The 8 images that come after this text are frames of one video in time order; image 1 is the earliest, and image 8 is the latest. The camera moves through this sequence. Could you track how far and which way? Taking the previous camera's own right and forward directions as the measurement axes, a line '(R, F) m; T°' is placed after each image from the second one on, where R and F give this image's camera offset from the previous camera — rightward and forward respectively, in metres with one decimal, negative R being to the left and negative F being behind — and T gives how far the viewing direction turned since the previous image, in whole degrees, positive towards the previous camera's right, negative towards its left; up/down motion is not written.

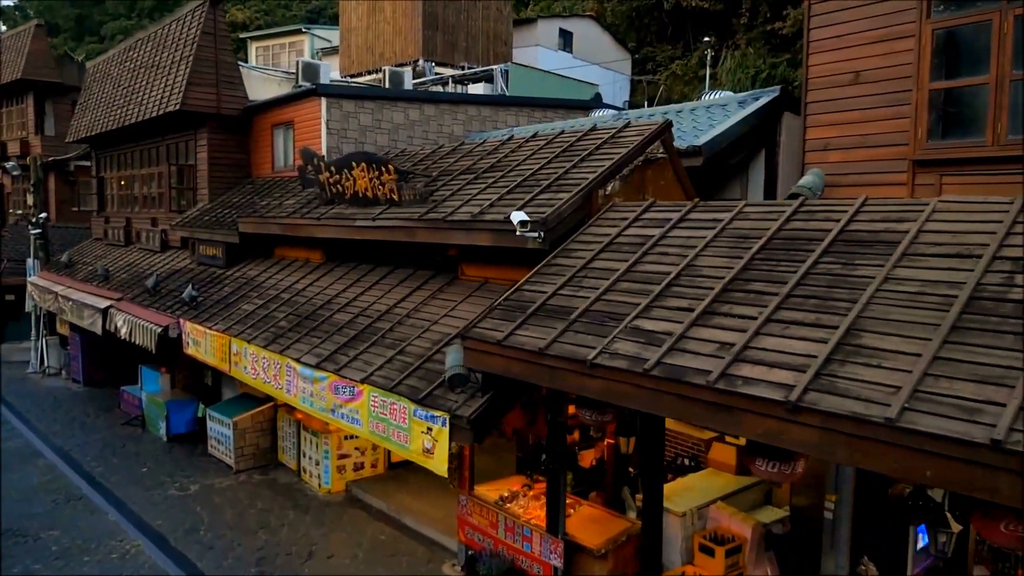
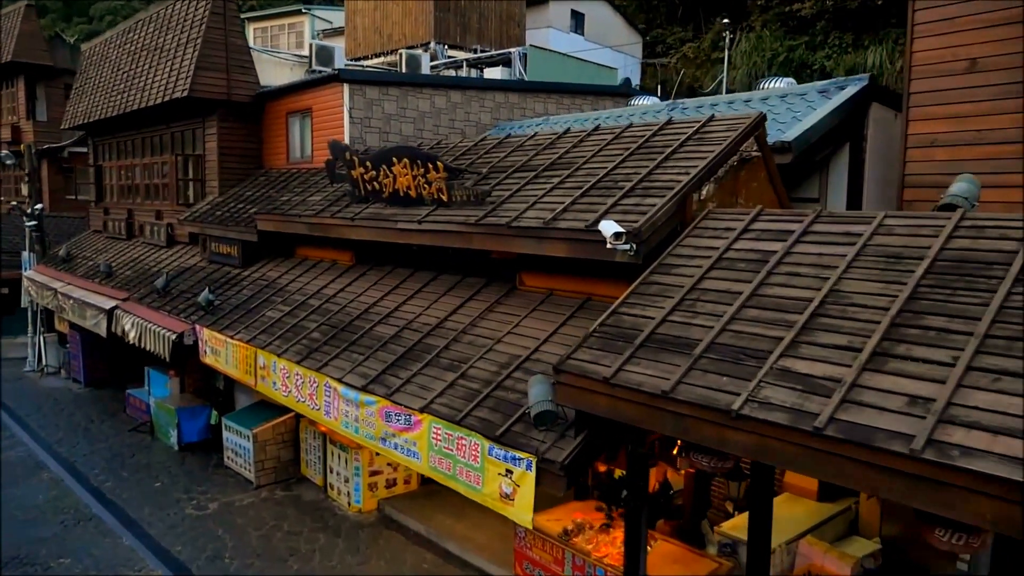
(-0.8, +0.9) m; +1°
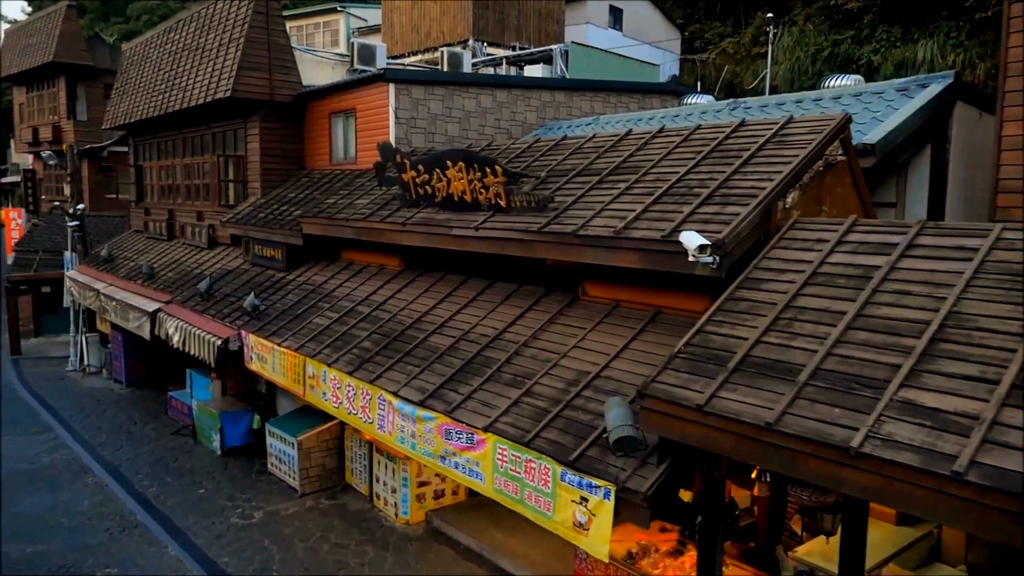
(-0.4, +0.4) m; -2°
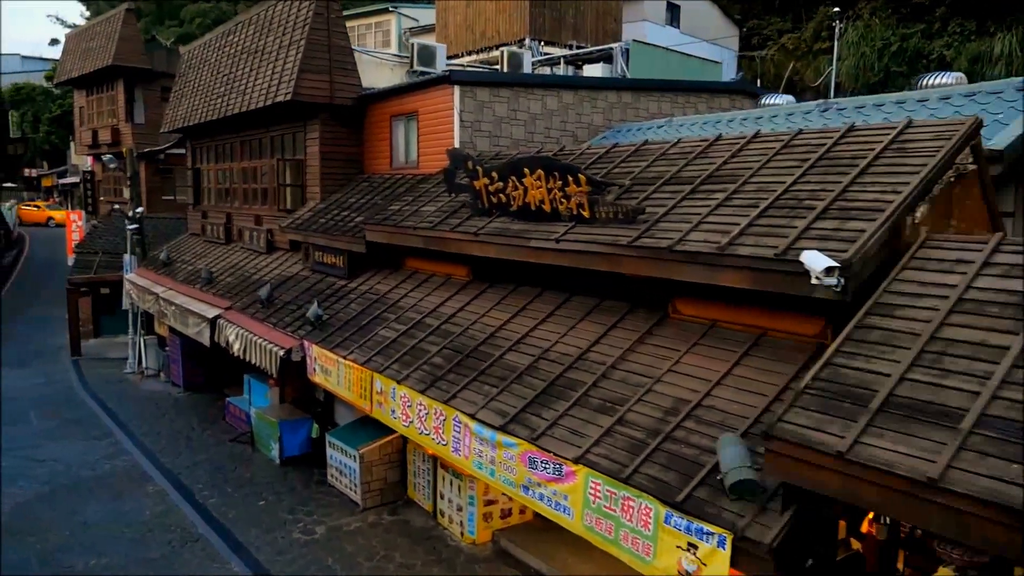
(-0.4, +0.5) m; -3°
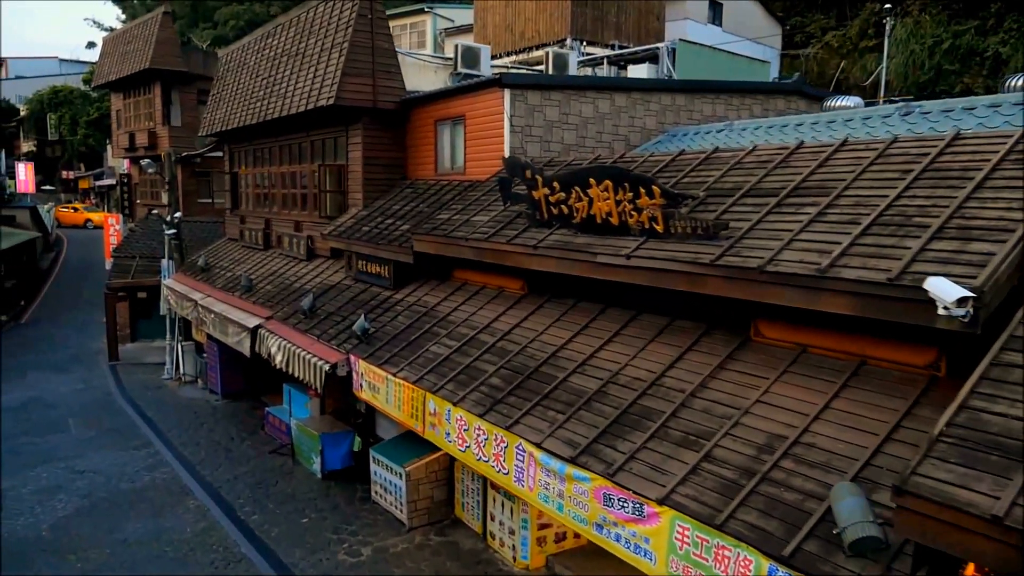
(-0.4, +0.5) m; -2°
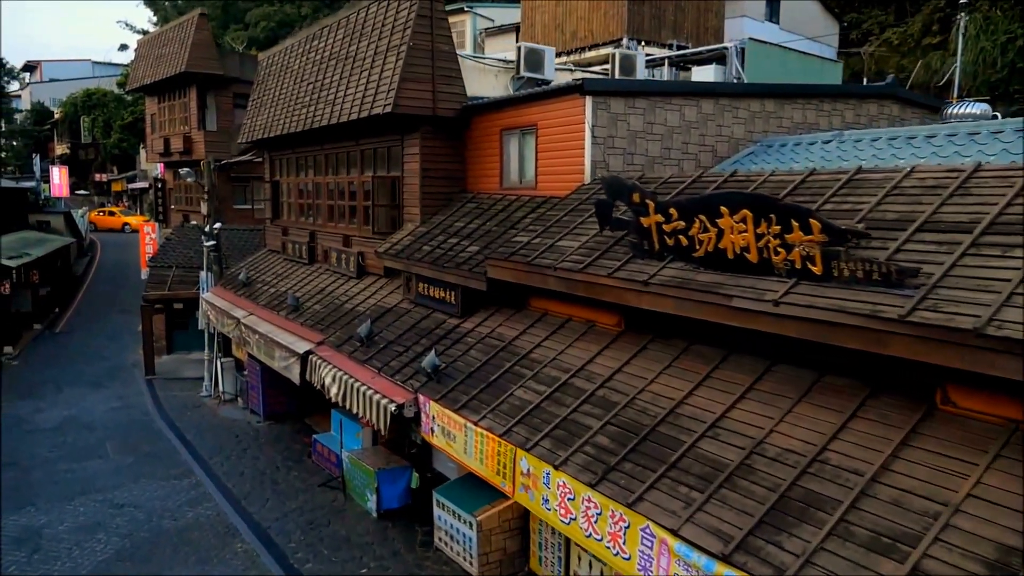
(-0.8, +1.2) m; -2°
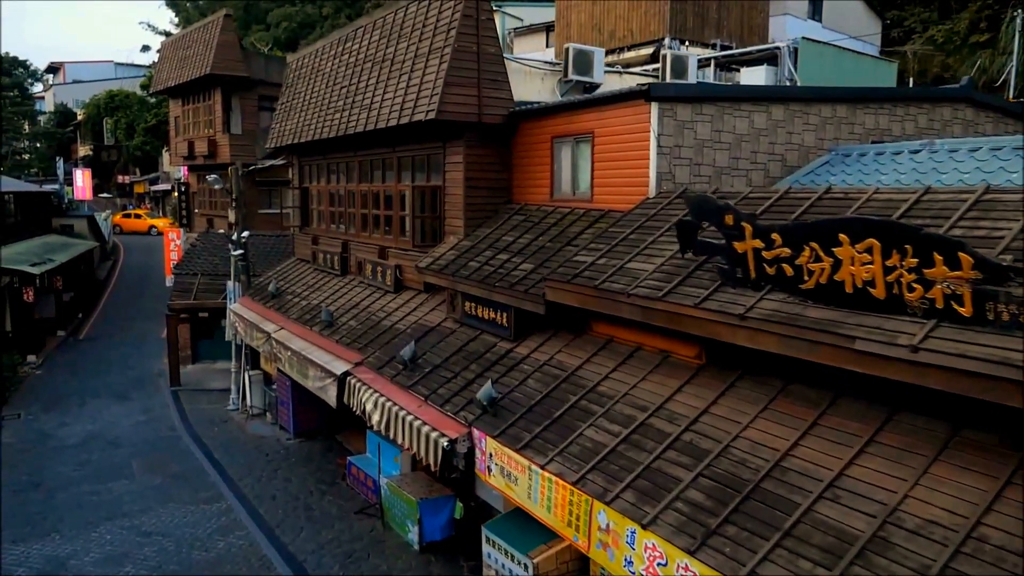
(-0.5, +0.8) m; -1°
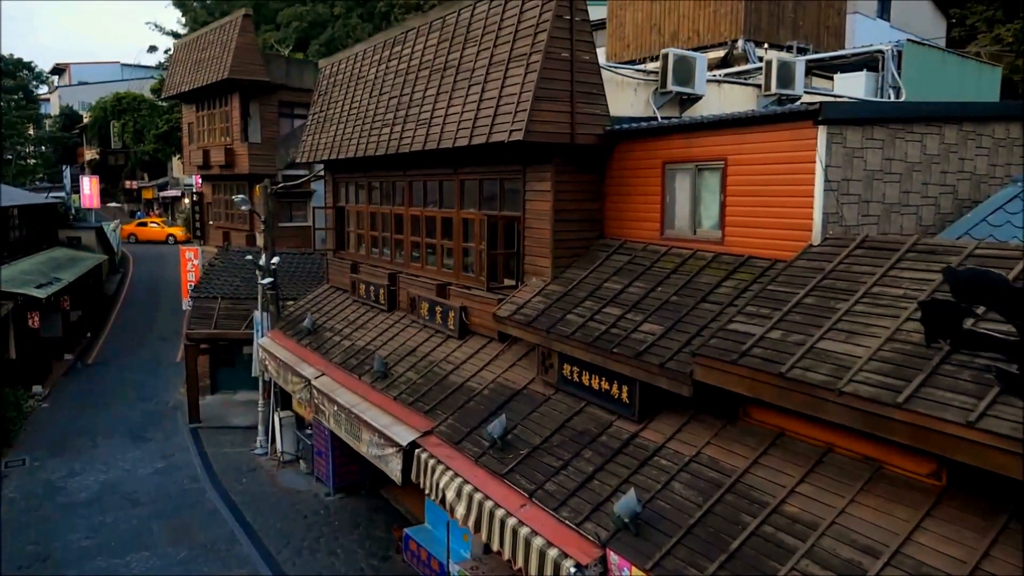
(-1.3, +2.0) m; 0°
